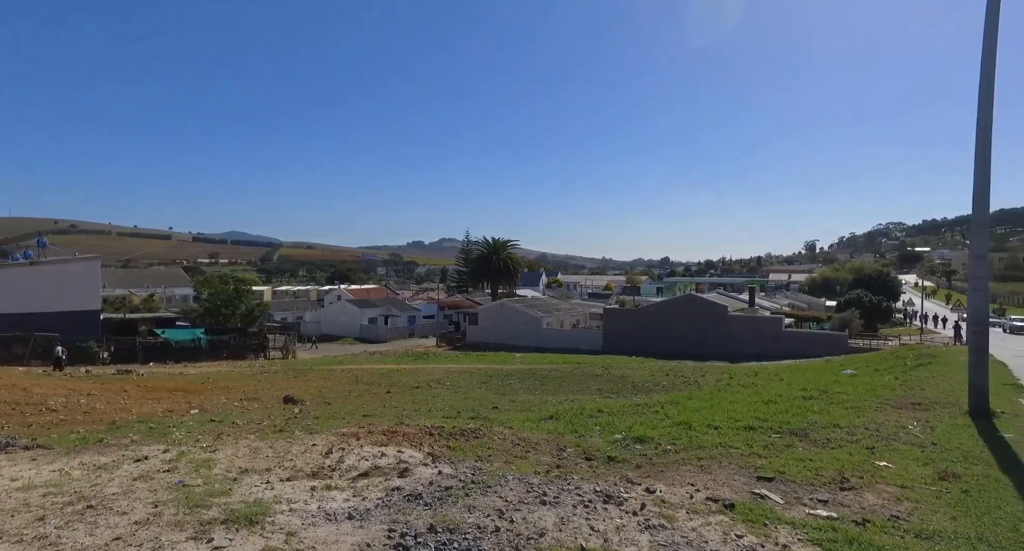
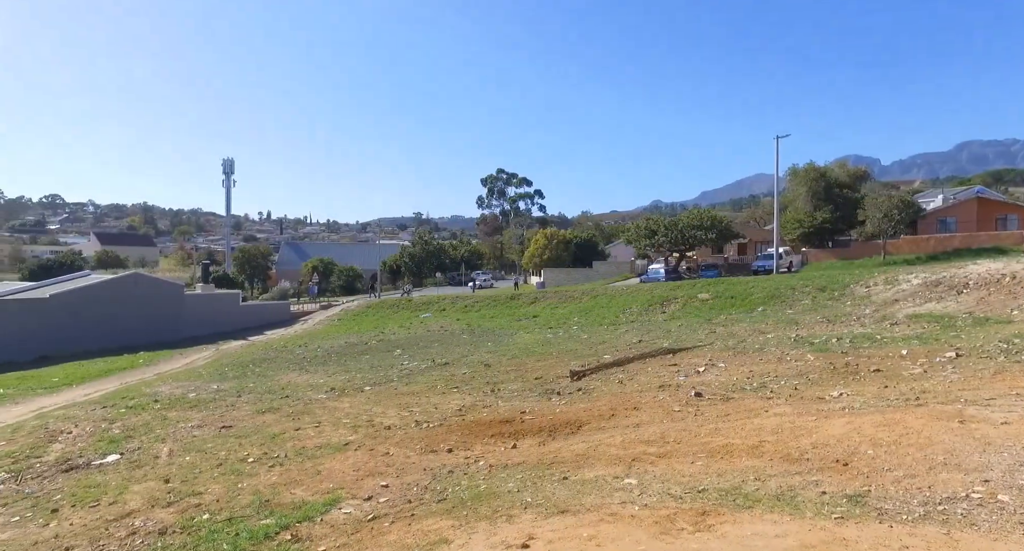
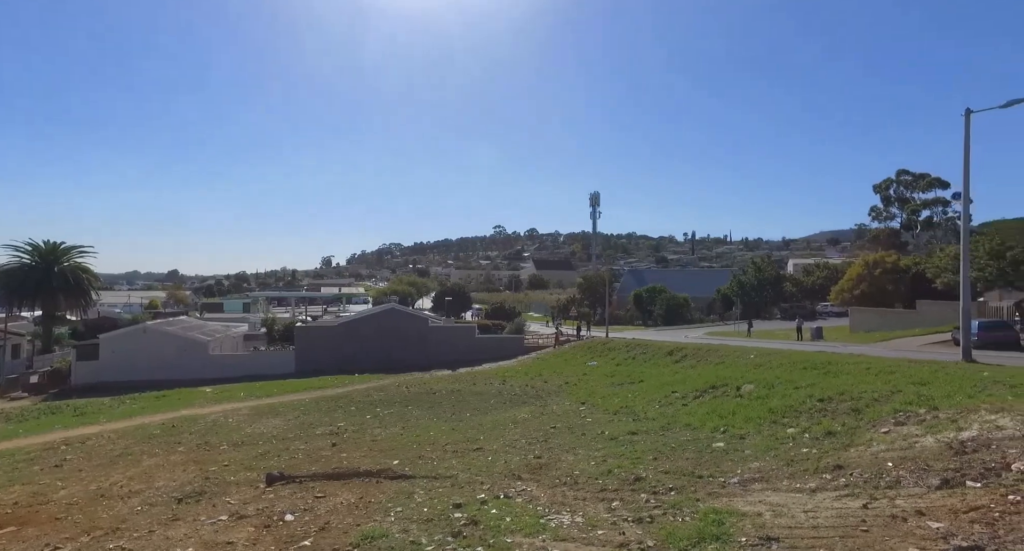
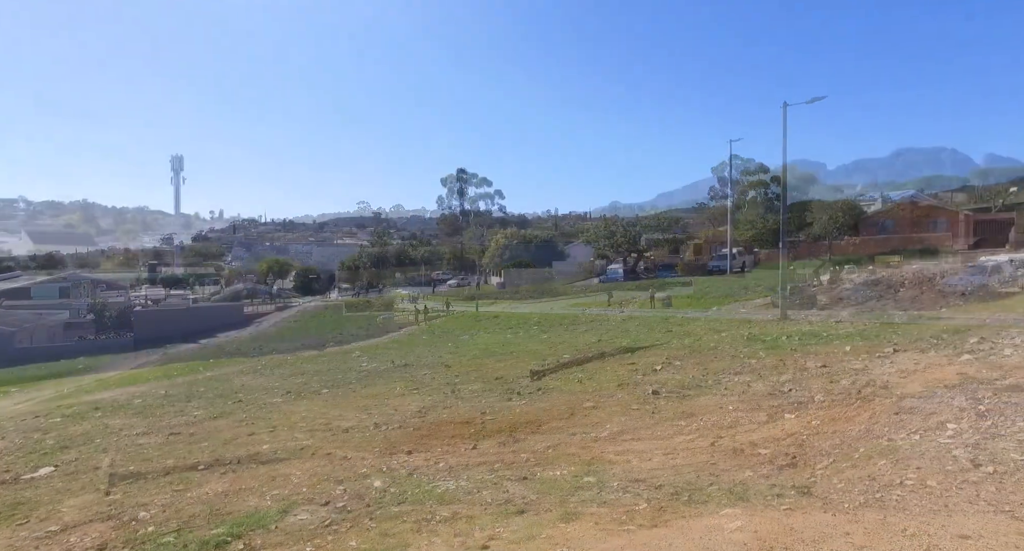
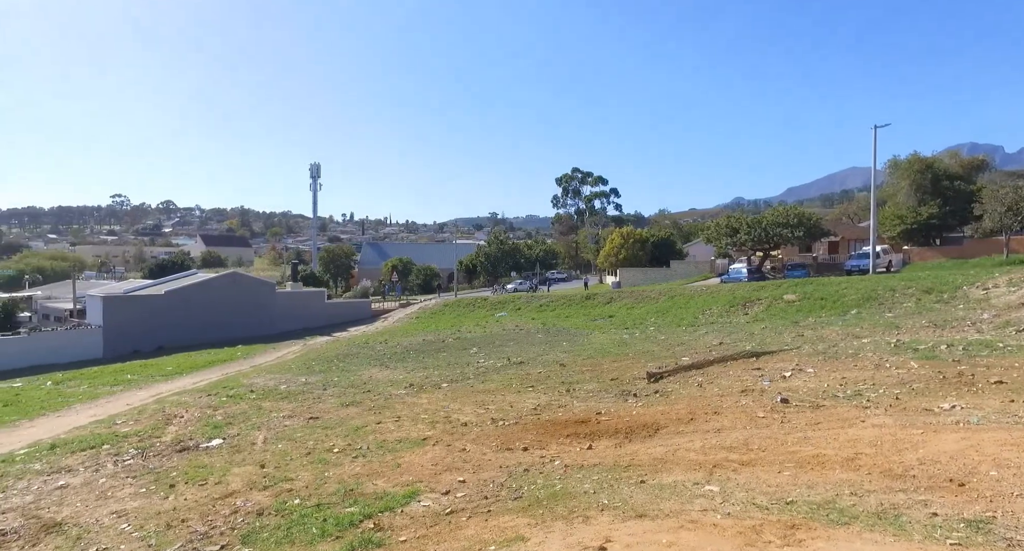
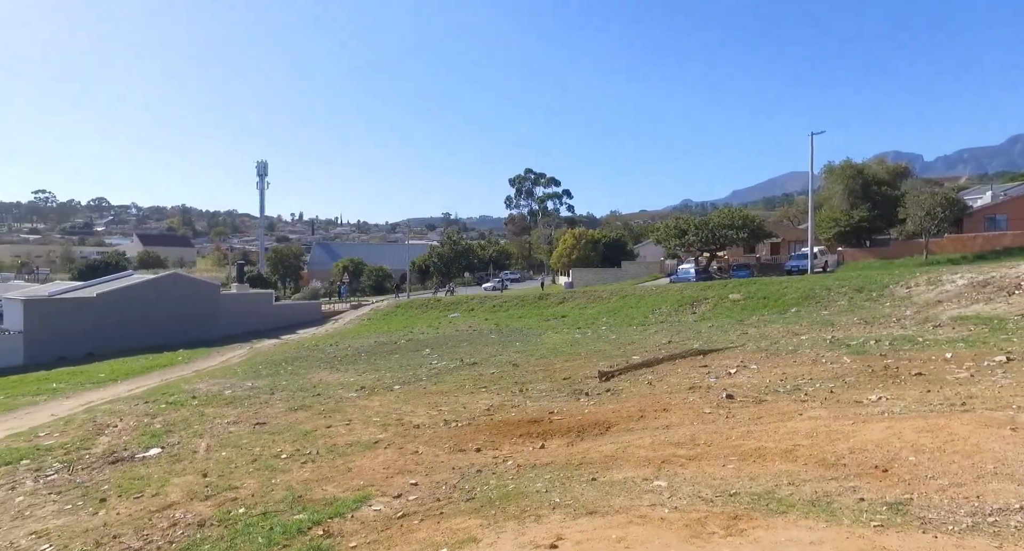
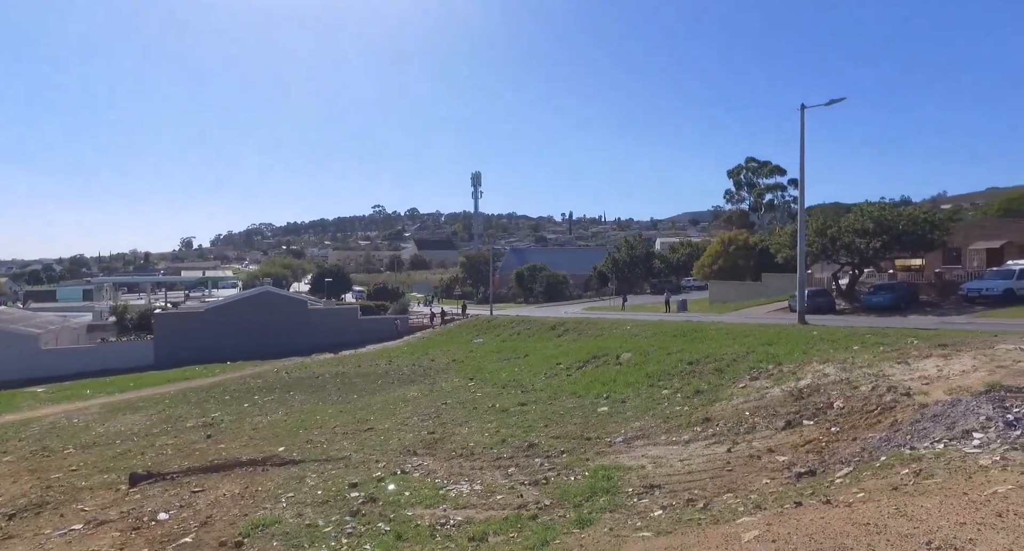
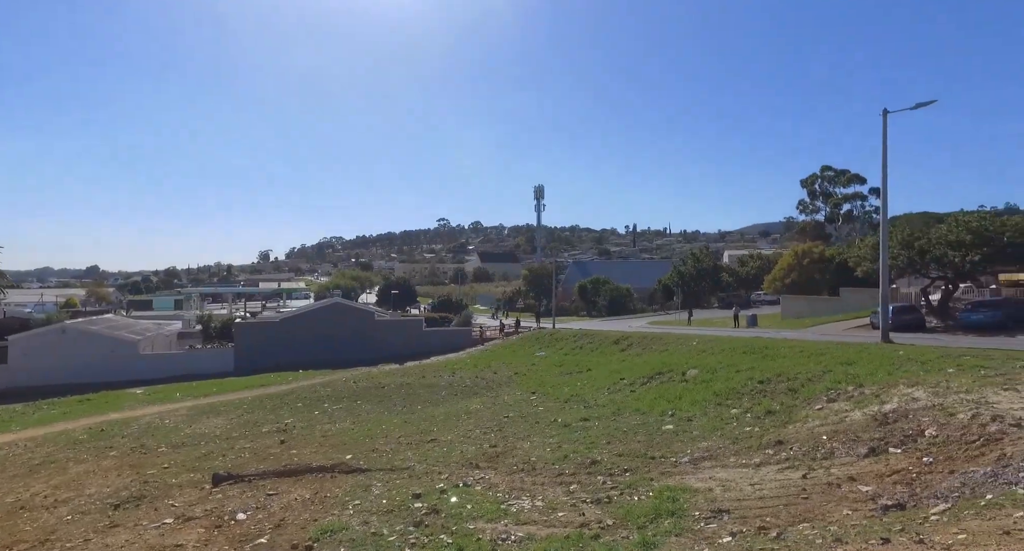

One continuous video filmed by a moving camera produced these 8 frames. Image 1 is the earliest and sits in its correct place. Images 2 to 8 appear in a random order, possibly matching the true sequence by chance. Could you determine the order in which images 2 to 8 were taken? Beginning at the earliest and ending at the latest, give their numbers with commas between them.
3, 8, 7, 4, 2, 6, 5
